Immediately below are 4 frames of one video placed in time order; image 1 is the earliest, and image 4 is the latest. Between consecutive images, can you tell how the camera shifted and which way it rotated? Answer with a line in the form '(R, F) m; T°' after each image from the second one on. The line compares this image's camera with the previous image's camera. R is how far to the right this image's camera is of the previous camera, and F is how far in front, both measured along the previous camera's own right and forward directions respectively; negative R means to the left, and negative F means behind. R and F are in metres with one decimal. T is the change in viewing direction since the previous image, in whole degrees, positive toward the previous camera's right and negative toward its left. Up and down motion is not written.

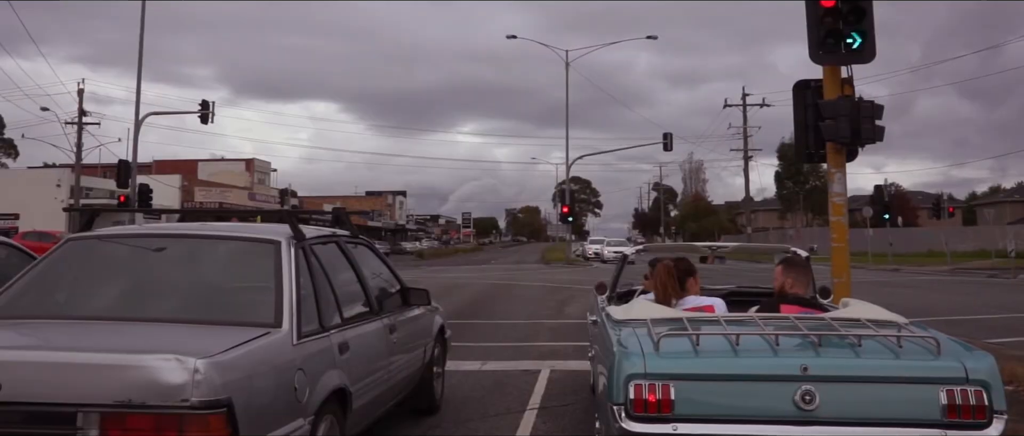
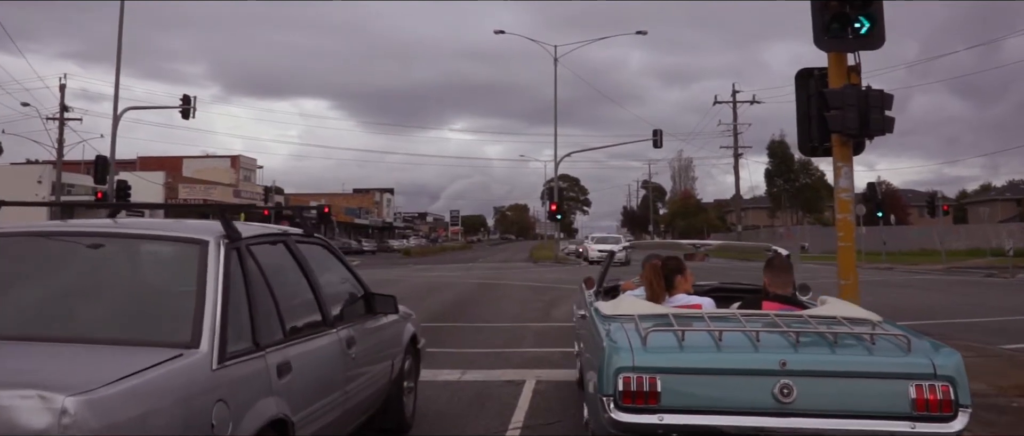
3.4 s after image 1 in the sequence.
(0.0, +0.5) m; +1°
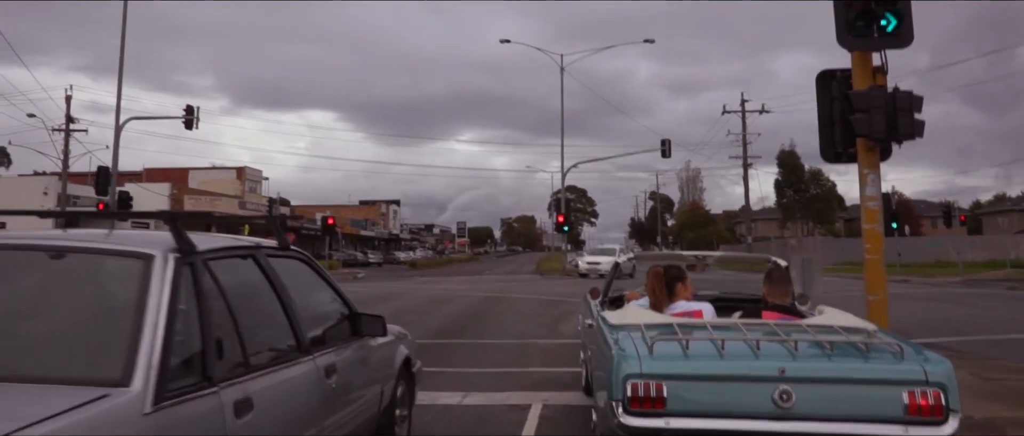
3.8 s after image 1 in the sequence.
(0.0, +0.4) m; 0°
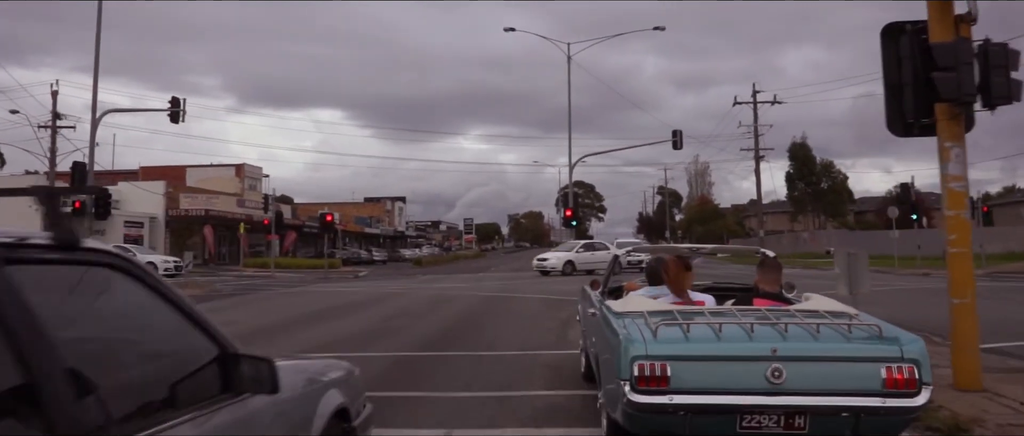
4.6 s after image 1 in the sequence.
(+0.1, +1.3) m; 0°
